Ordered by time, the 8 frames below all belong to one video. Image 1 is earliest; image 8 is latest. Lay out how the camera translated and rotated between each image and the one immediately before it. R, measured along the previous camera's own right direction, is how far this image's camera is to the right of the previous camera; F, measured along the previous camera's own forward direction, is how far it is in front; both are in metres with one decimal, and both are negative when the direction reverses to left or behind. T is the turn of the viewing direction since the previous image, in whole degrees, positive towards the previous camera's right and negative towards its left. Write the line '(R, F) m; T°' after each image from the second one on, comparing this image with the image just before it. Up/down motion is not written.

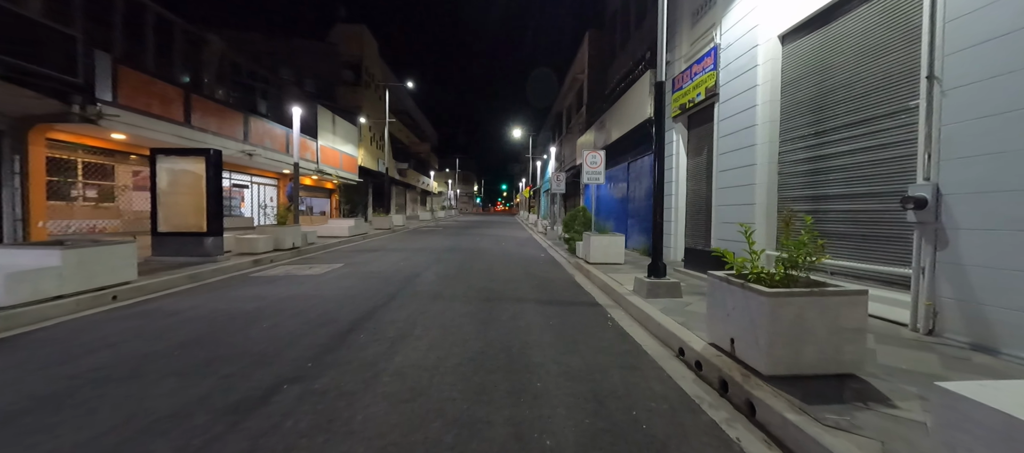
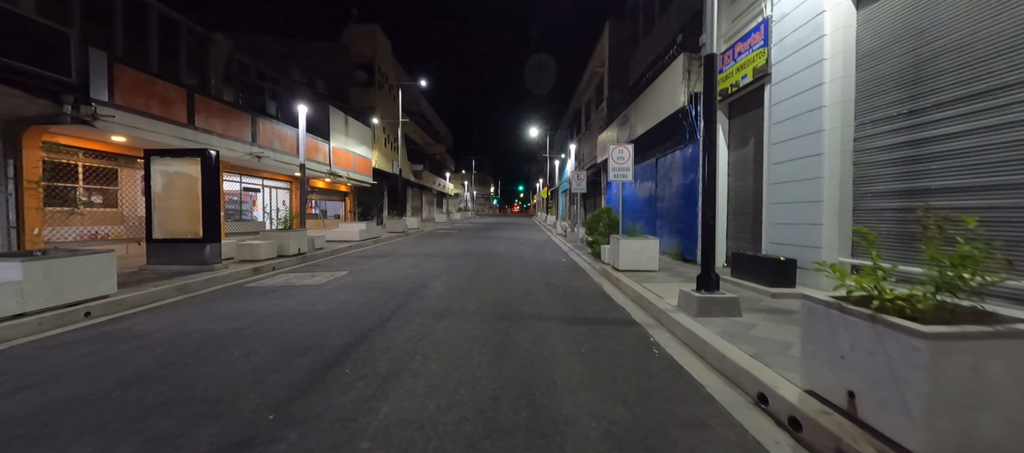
(0.0, +1.1) m; -3°
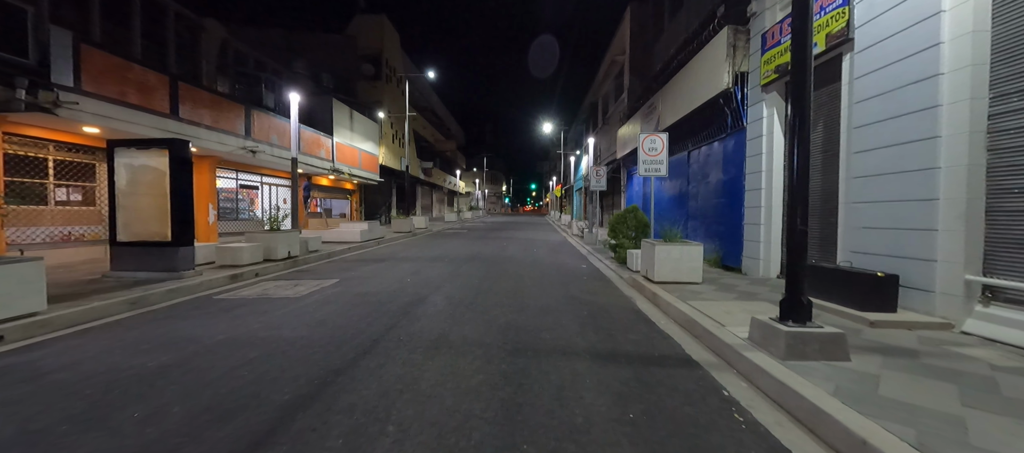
(0.0, +1.4) m; -2°
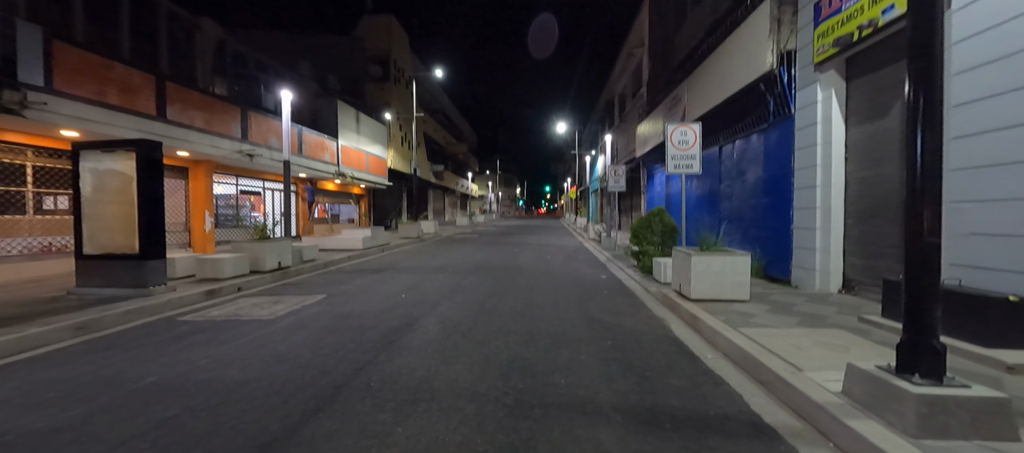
(+0.1, +1.2) m; -2°
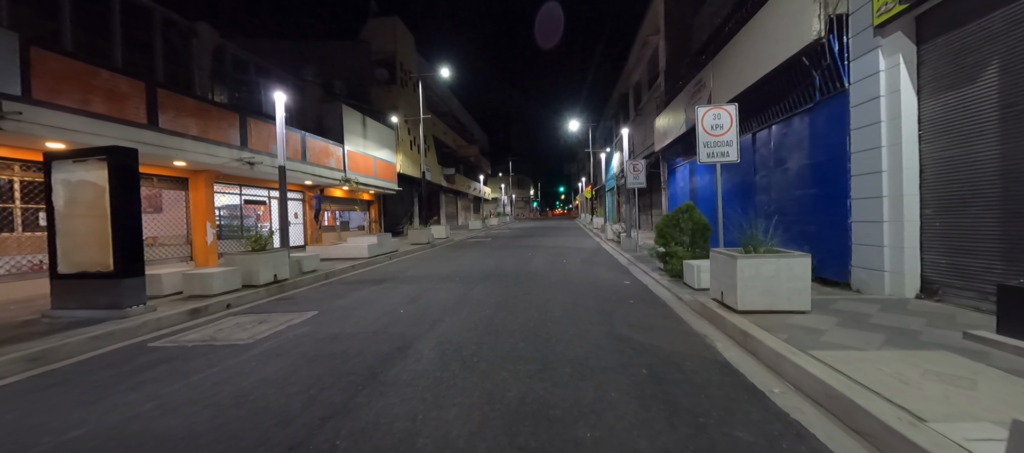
(+0.1, +0.9) m; -2°
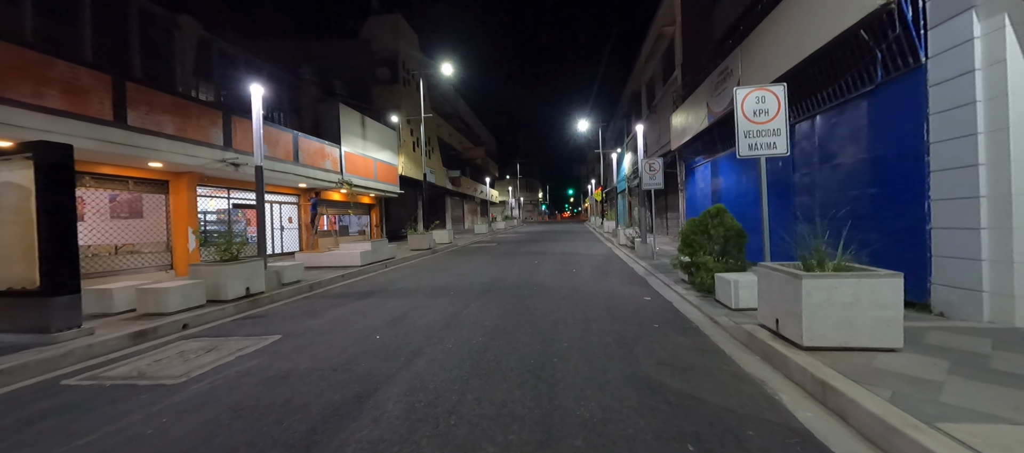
(+0.2, +1.2) m; -1°
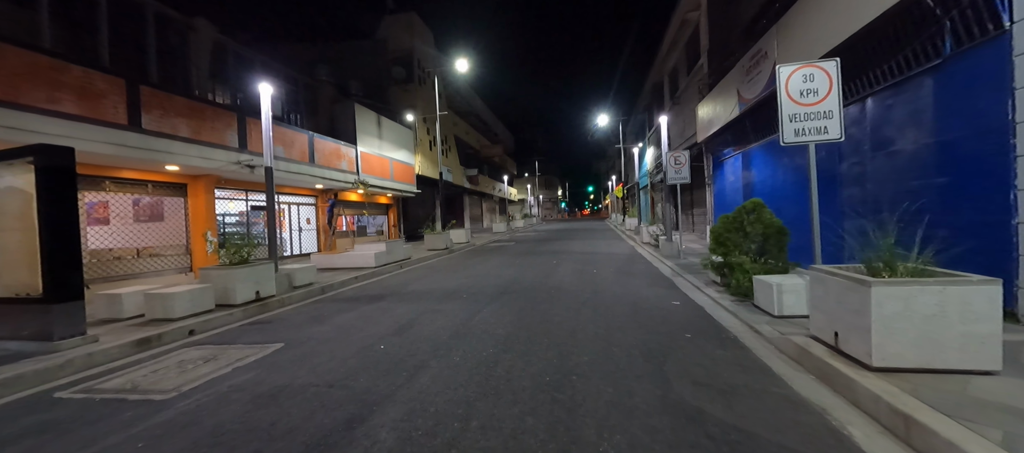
(+0.1, +0.5) m; -3°
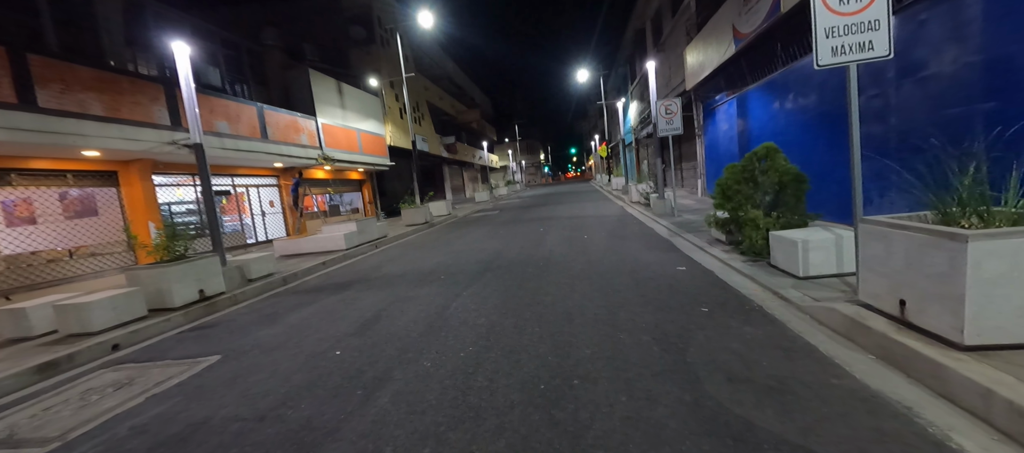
(+0.1, +1.0) m; +2°
